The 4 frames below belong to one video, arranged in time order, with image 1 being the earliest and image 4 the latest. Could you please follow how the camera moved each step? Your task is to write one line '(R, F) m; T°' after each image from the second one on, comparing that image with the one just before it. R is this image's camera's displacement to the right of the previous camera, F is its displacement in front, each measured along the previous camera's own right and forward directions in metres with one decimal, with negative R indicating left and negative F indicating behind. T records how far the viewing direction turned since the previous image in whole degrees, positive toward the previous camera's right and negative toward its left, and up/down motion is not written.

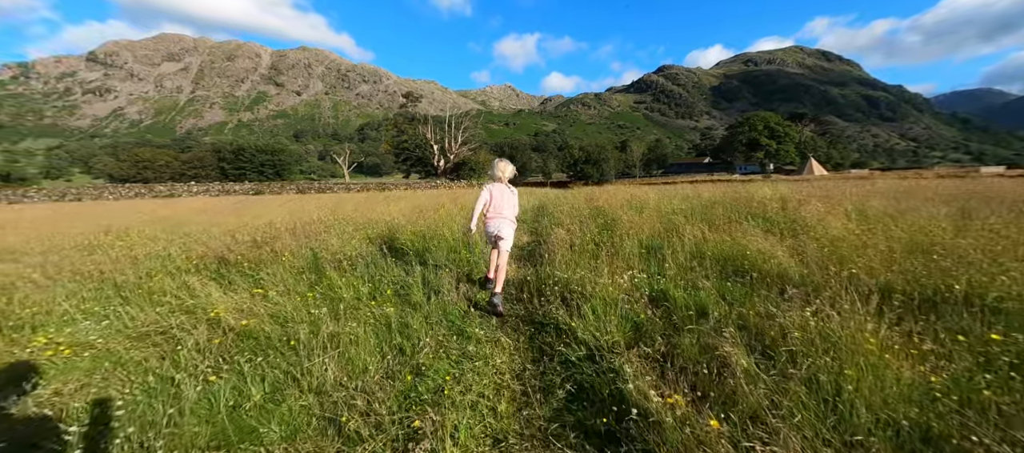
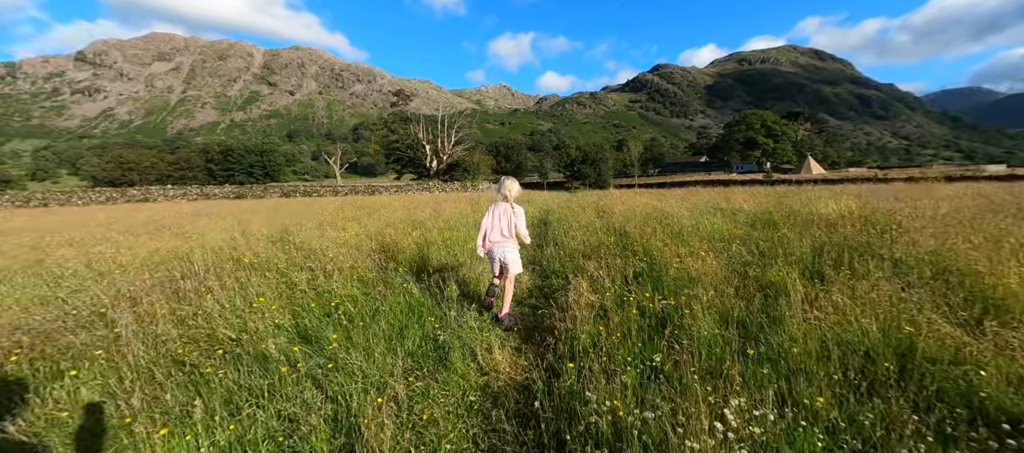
(0.0, +2.3) m; +1°
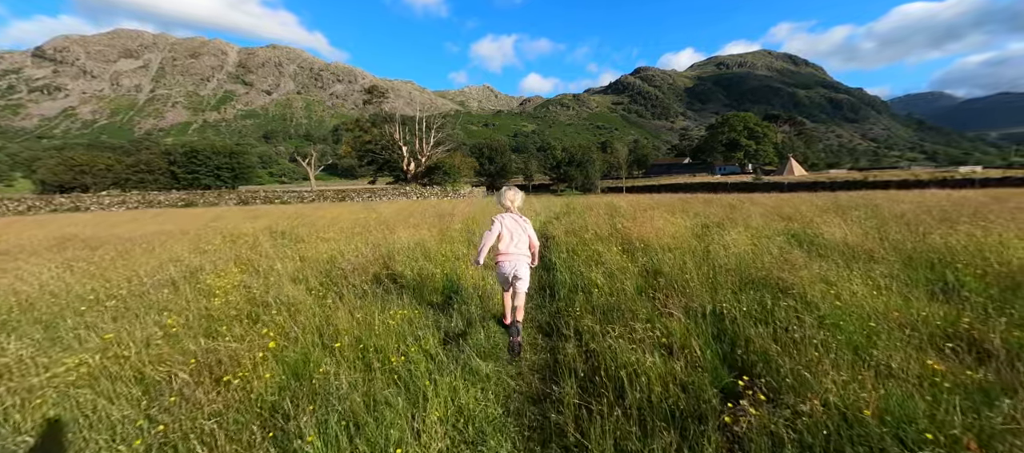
(0.0, +3.8) m; +3°
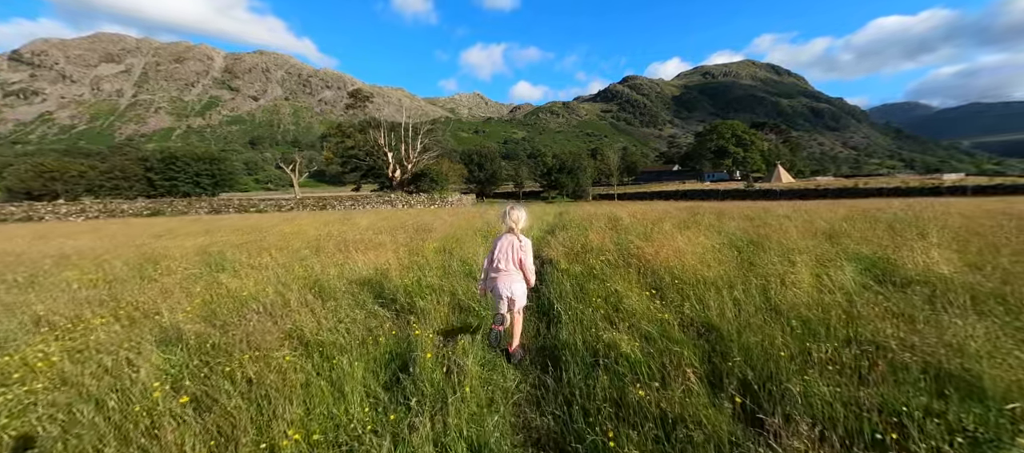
(+0.1, +1.9) m; +2°
